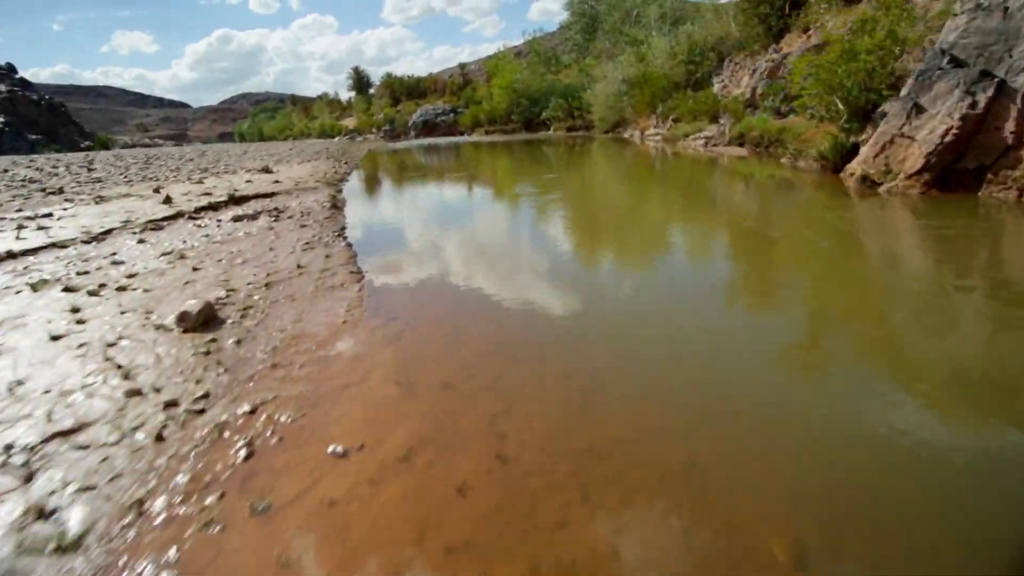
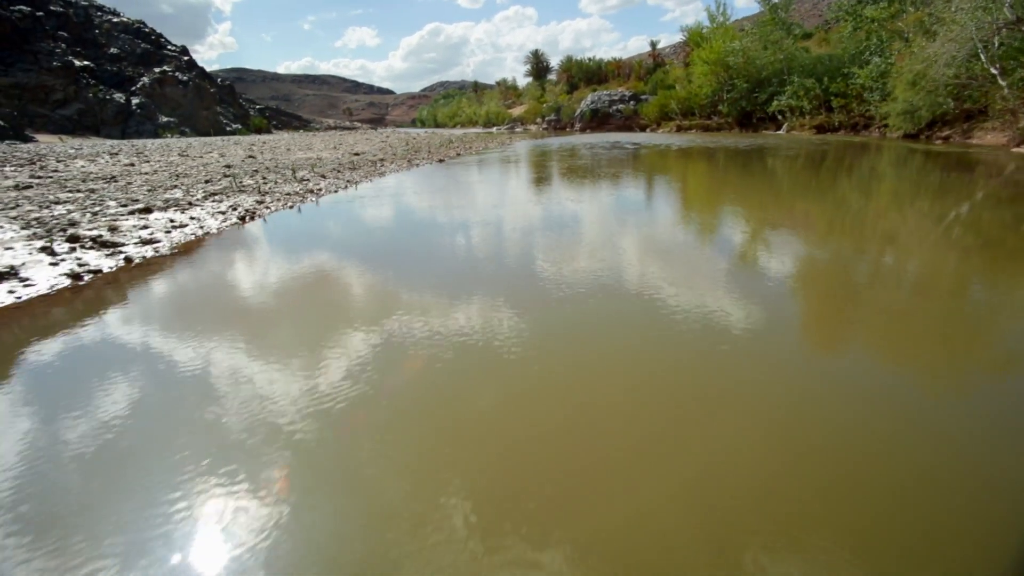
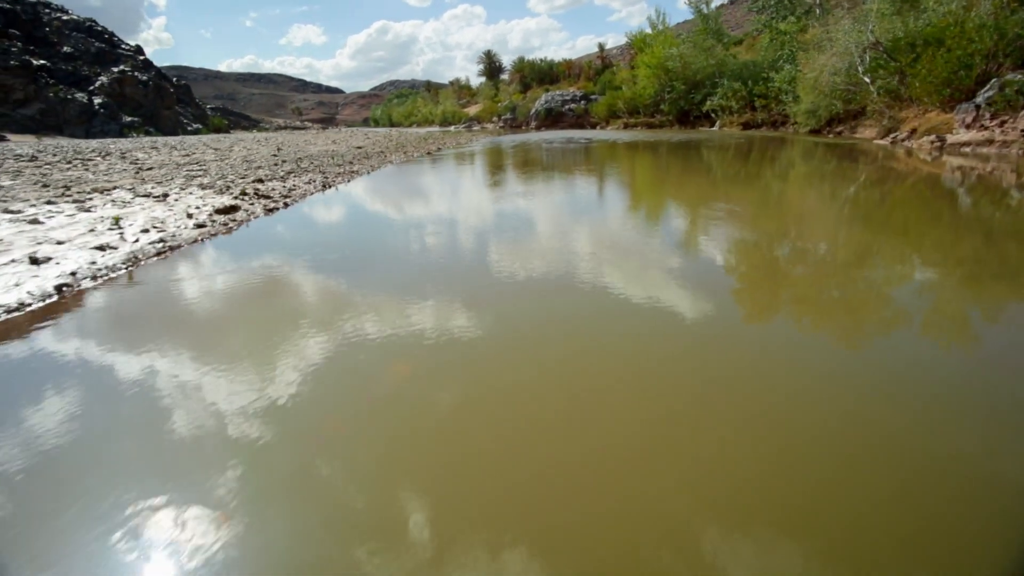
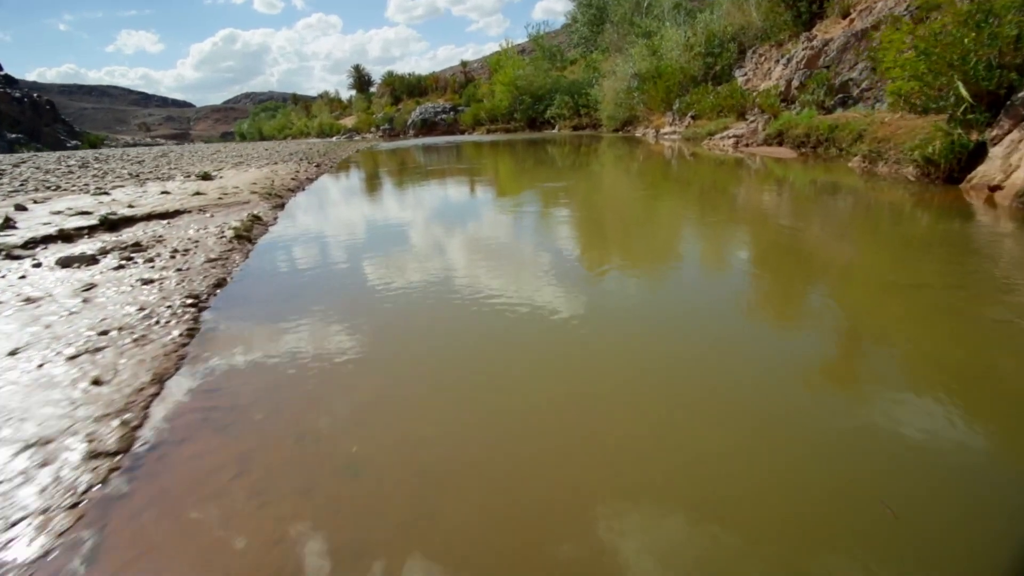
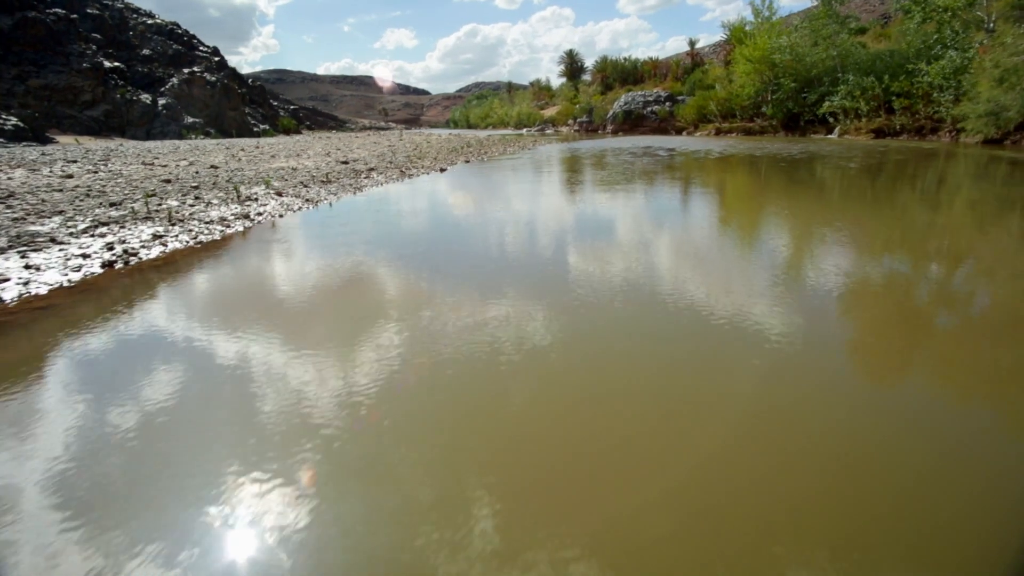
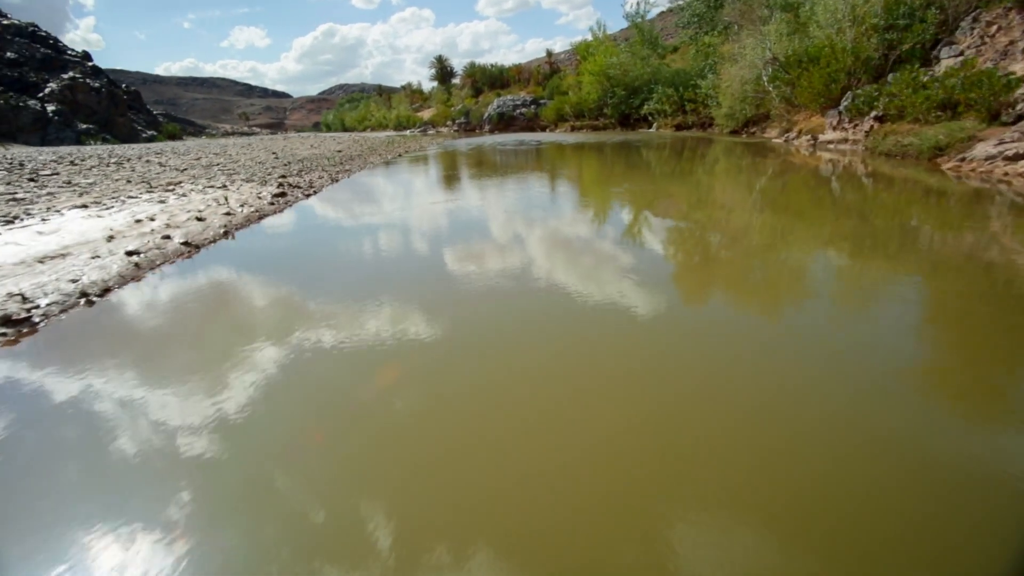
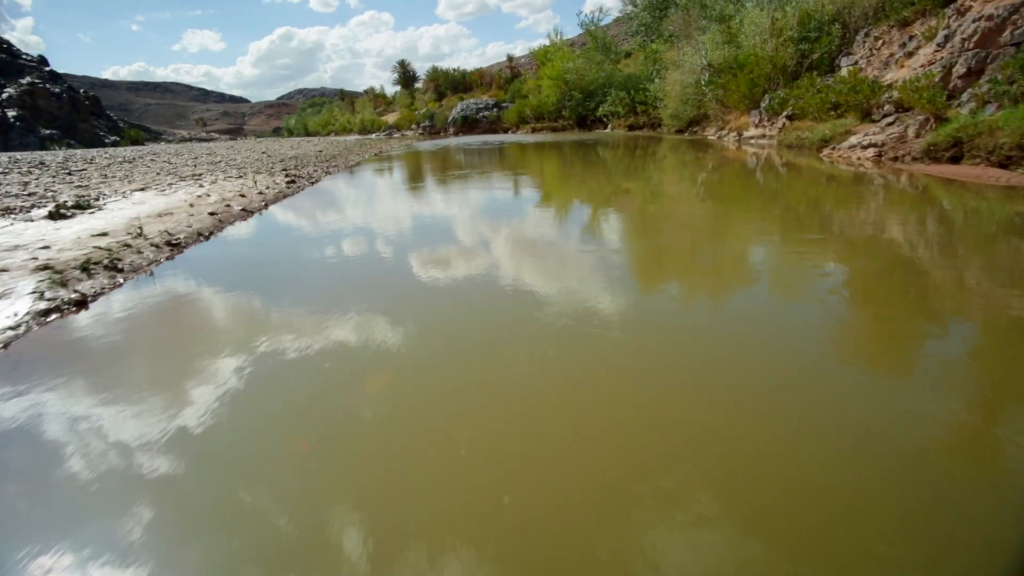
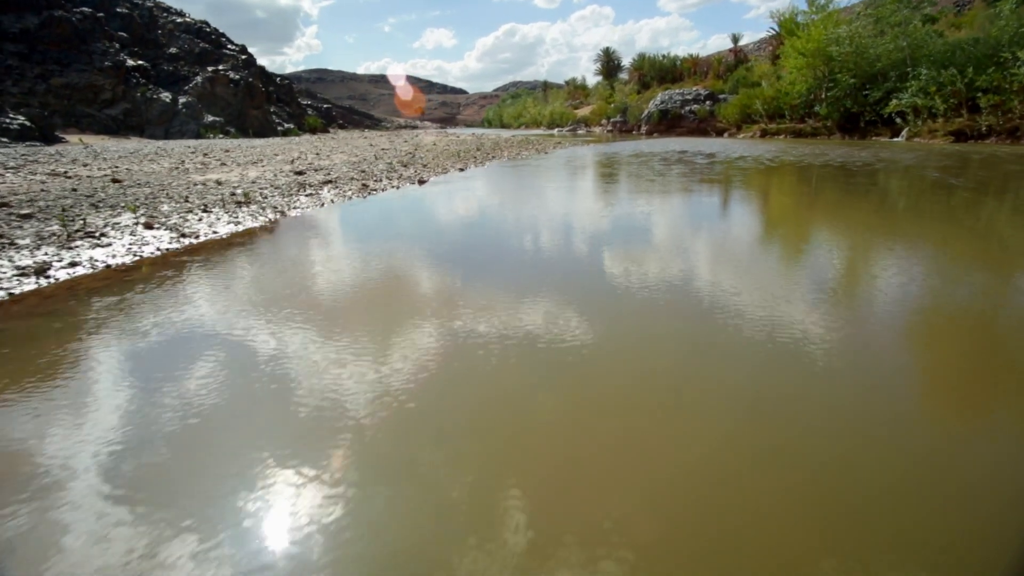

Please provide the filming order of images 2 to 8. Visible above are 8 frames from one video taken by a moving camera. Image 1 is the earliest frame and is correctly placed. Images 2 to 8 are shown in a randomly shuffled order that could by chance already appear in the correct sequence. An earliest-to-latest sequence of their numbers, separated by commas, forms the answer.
4, 7, 6, 3, 2, 5, 8
